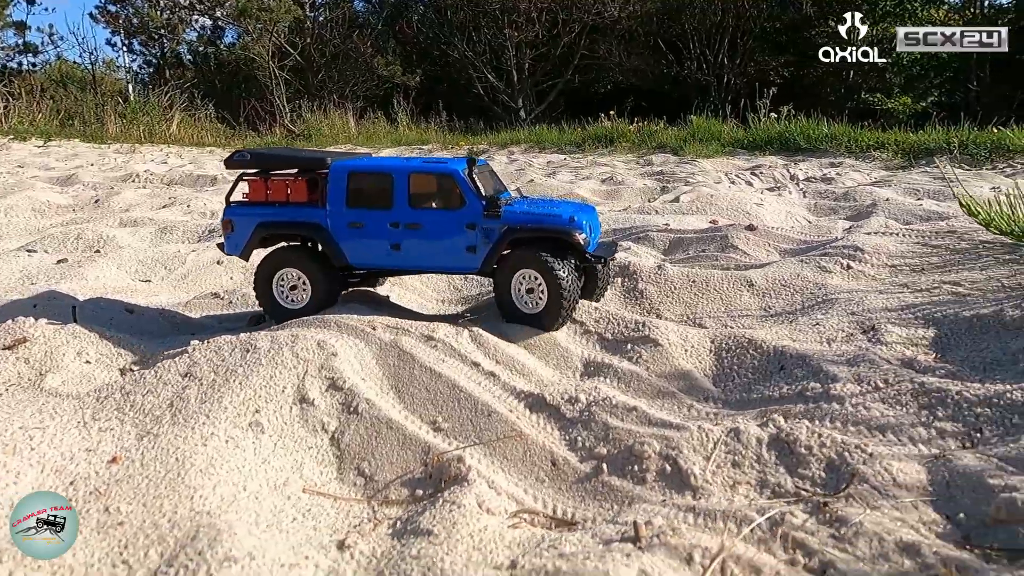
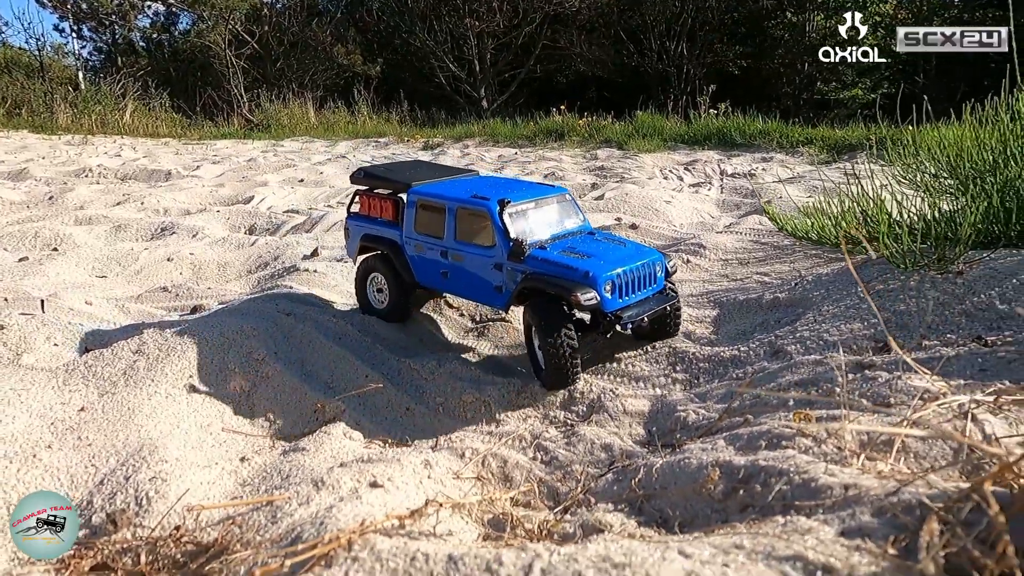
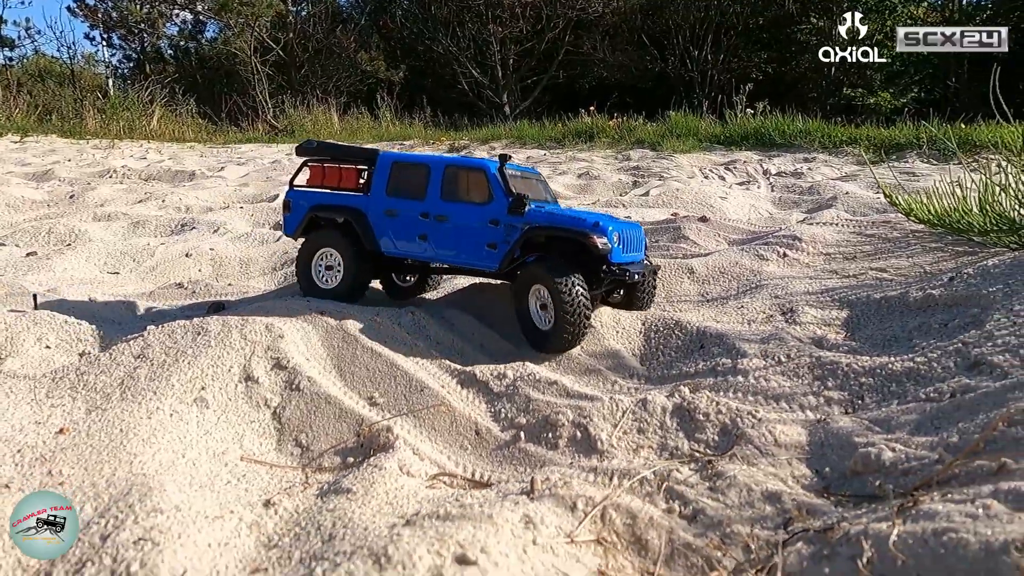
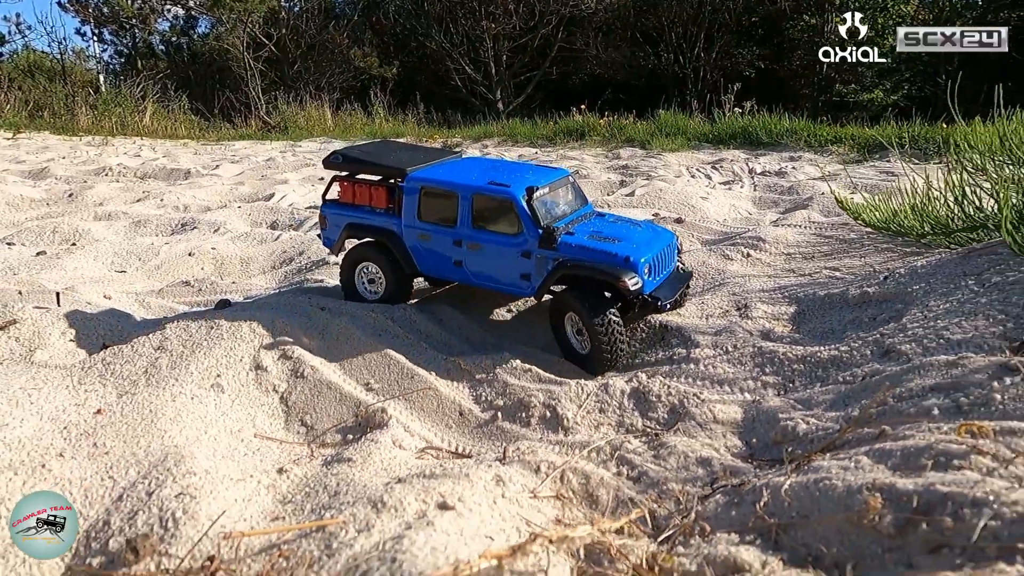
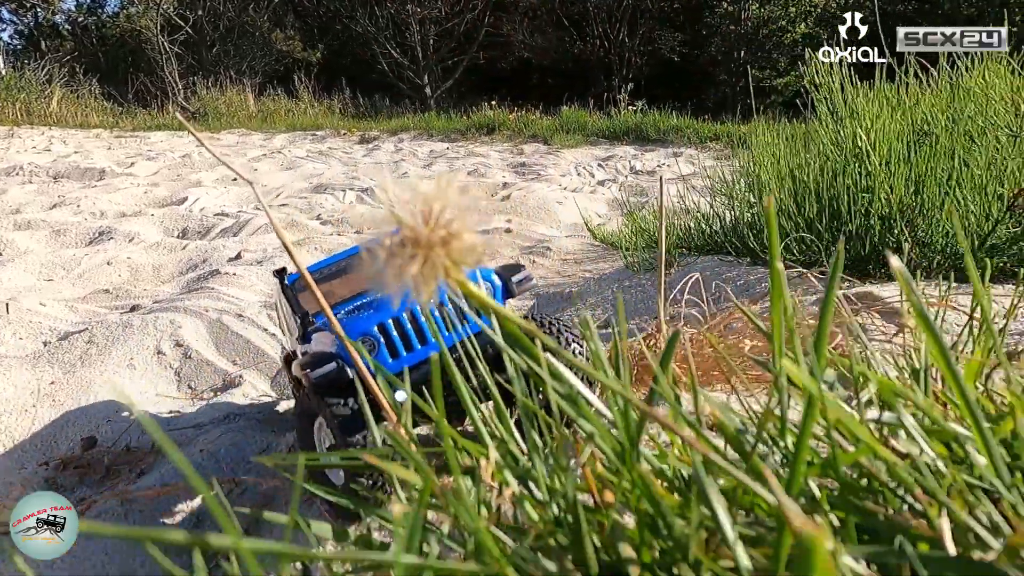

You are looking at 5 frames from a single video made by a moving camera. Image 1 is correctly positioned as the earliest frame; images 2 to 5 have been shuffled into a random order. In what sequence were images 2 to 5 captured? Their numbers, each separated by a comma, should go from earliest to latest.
3, 4, 2, 5
